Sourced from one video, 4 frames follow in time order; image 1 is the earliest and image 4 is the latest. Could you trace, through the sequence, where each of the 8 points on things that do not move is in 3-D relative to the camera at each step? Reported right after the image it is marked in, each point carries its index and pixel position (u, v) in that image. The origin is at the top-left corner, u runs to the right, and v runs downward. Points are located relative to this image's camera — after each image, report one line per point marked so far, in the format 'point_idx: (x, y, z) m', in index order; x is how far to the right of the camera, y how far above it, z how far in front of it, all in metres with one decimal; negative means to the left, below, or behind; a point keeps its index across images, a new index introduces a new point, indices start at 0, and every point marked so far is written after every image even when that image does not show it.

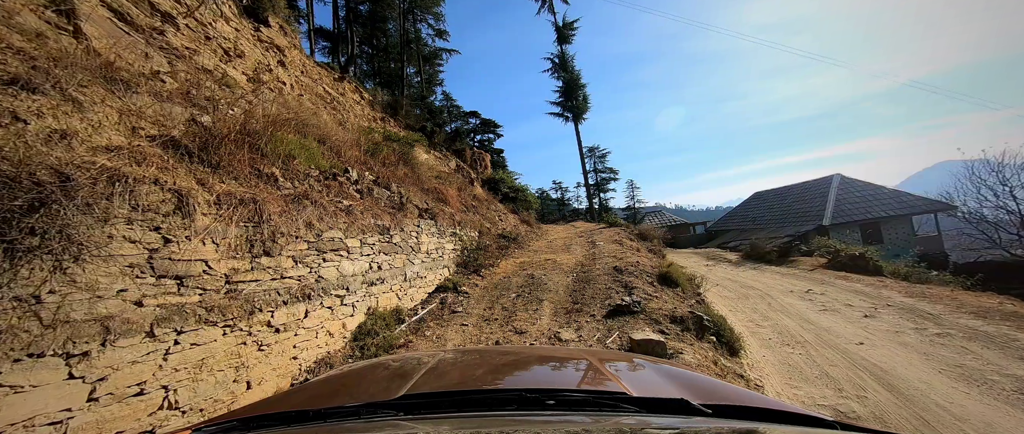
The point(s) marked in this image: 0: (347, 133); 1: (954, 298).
0: (-4.1, +2.0, +8.2) m
1: (+10.1, -1.9, +7.6) m
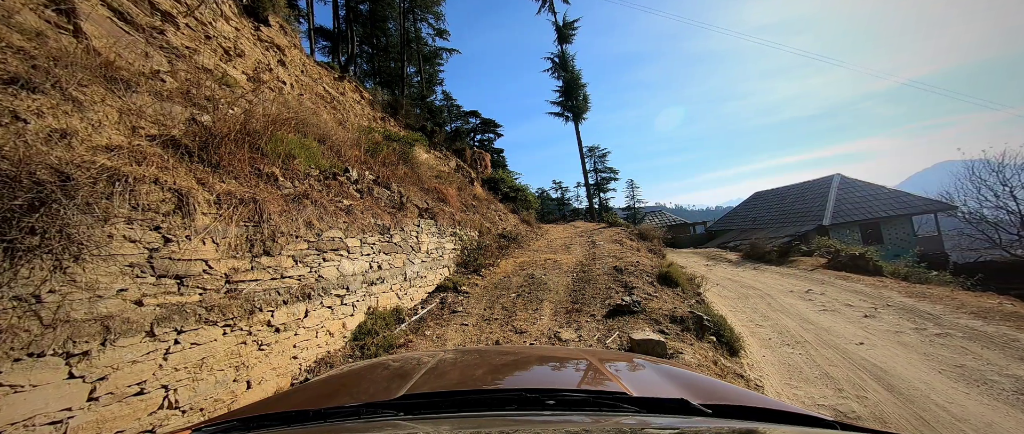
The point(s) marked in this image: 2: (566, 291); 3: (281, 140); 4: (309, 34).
0: (-4.1, +2.1, +8.2) m
1: (+10.1, -1.9, +7.6) m
2: (+1.1, -1.6, +7.1) m
3: (-3.9, +1.3, +5.6) m
4: (-11.8, +10.7, +19.6) m
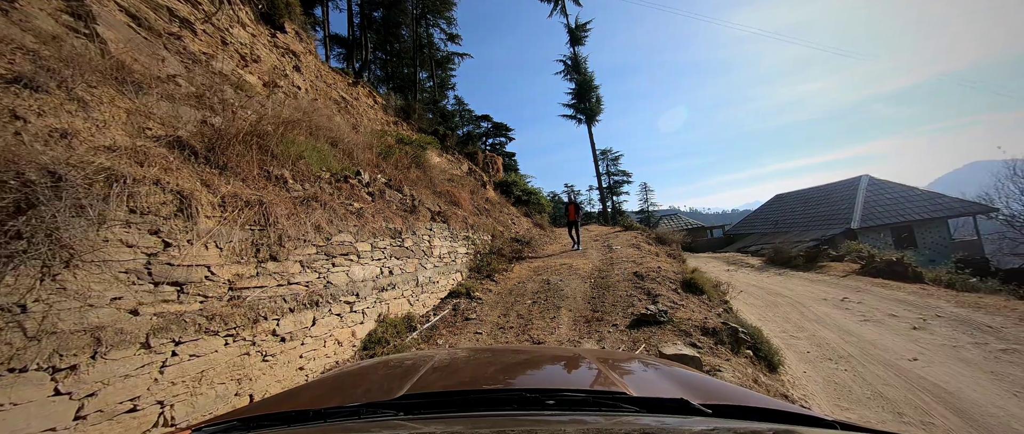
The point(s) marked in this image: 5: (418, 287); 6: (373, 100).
0: (-3.7, +2.0, +8.1) m
1: (+10.4, -1.9, +7.0) m
2: (+1.5, -1.6, +6.7) m
3: (-3.6, +1.2, +5.5) m
4: (-11.1, +10.5, +19.8) m
5: (-1.8, -1.3, +6.4) m
6: (-5.9, +5.0, +14.2) m
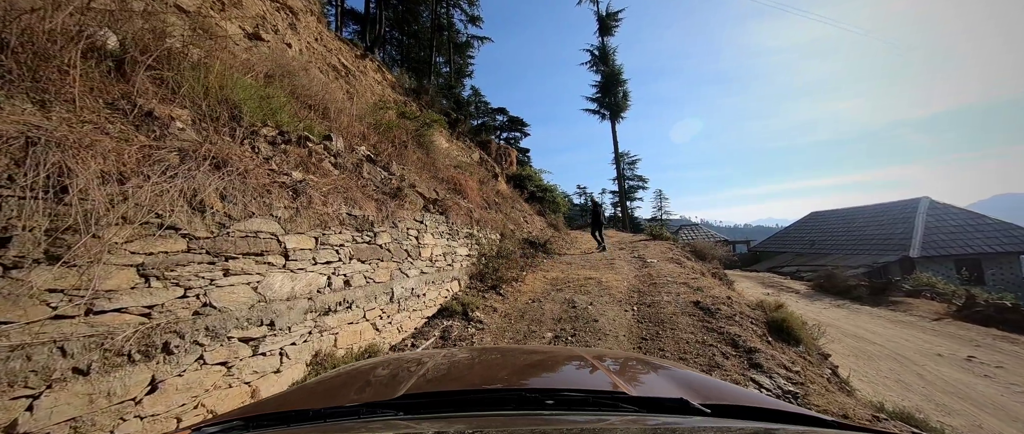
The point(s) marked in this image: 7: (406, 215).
0: (-3.2, +2.3, +6.1) m
1: (+10.6, -2.6, +4.7) m
2: (+1.6, -1.7, +4.6) m
3: (-3.2, +1.5, +3.4) m
4: (-9.7, +11.4, +17.9) m
5: (-1.6, -1.1, +4.4) m
6: (-5.0, +5.5, +12.2) m
7: (-1.7, 0.0, +5.2) m
